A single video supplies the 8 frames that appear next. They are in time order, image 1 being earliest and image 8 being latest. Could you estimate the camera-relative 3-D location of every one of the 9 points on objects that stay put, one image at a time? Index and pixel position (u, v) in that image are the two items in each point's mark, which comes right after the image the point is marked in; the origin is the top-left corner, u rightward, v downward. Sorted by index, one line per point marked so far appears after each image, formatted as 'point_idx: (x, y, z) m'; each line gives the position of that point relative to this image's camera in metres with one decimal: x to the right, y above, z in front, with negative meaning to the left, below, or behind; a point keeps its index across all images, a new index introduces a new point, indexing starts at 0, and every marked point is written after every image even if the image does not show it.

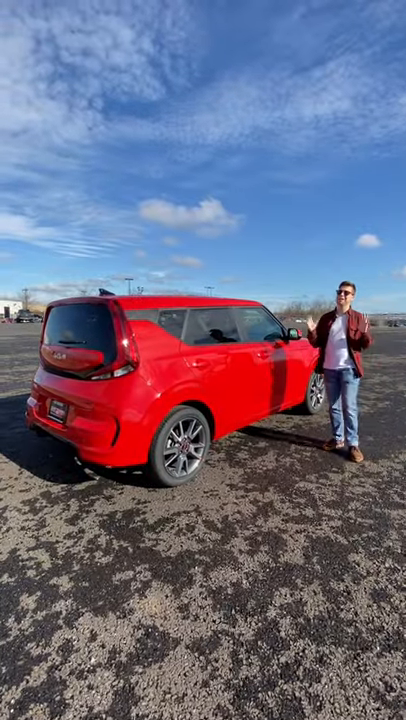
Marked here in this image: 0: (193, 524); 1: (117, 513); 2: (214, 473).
0: (-0.1, -1.6, +3.3) m
1: (-0.9, -1.6, +3.5) m
2: (+0.1, -1.4, +4.3) m
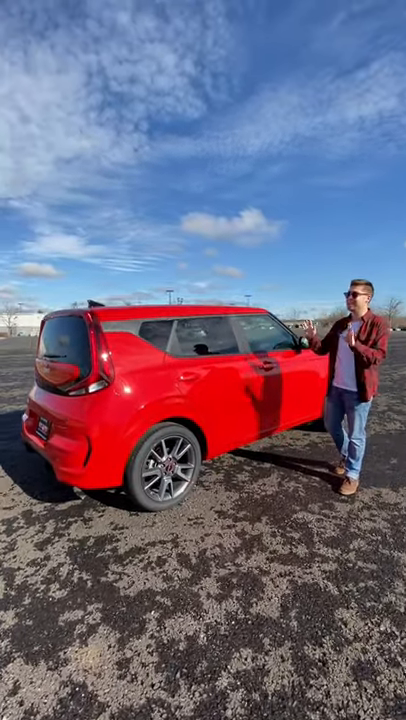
0: (-0.3, -1.7, +3.0) m
1: (-1.1, -1.7, +3.3) m
2: (0.0, -1.6, +4.0) m
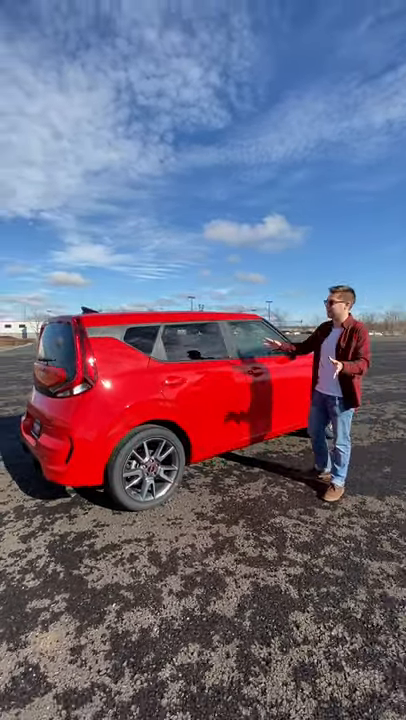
0: (-0.6, -1.8, +3.1) m
1: (-1.3, -1.7, +3.4) m
2: (-0.2, -1.6, +4.1) m
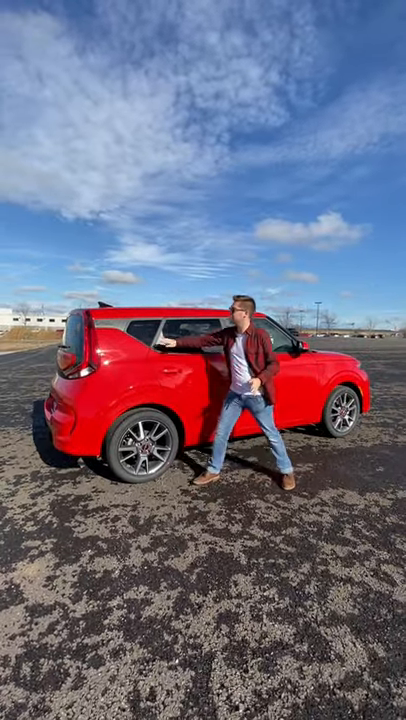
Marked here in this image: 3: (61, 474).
0: (-0.9, -1.6, +3.6) m
1: (-1.5, -1.6, +4.0) m
2: (-0.3, -1.5, +4.5) m
3: (-1.9, -1.5, +4.6) m
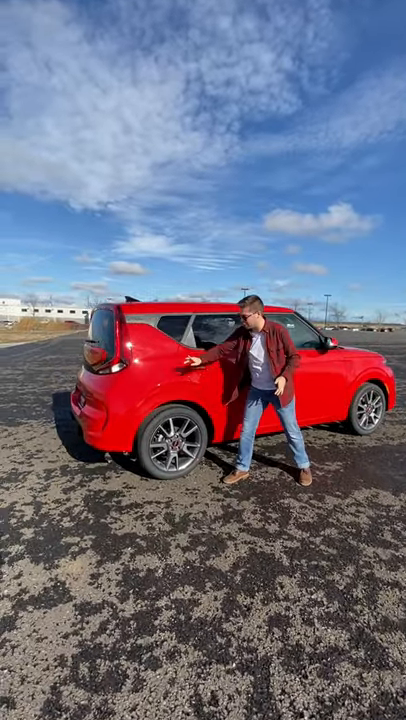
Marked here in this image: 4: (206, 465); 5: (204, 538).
0: (-0.5, -1.6, +3.6) m
1: (-1.2, -1.5, +4.0) m
2: (+0.1, -1.5, +4.4) m
3: (-1.5, -1.4, +4.6) m
4: (0.0, -1.4, +4.7) m
5: (0.0, -1.7, +3.2) m
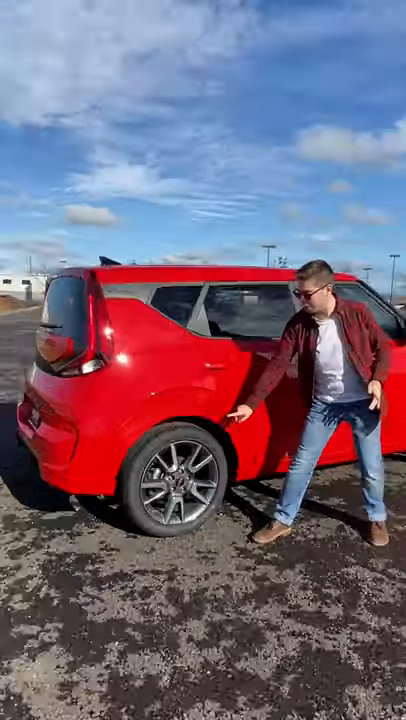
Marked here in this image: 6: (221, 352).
0: (-0.4, -1.7, +2.7) m
1: (-1.0, -1.7, +3.1) m
2: (+0.2, -1.8, +3.5) m
3: (-1.4, -1.8, +3.7) m
4: (+0.2, -1.8, +3.8) m
5: (+0.1, -1.7, +2.3) m
6: (+0.2, +0.1, +3.2) m
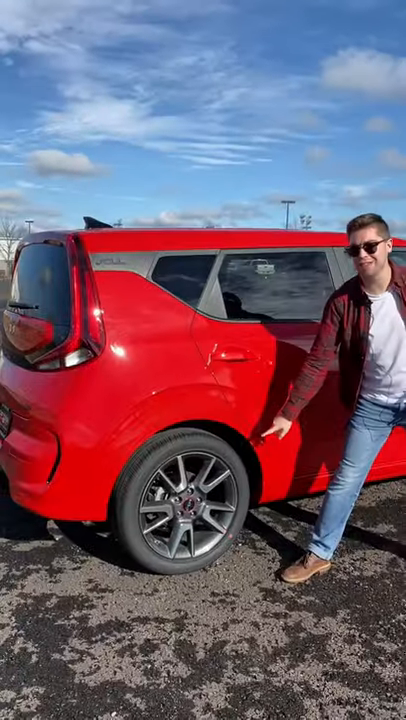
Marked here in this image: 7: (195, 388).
0: (-0.3, -1.6, +2.0) m
1: (-0.9, -1.7, +2.5) m
2: (+0.3, -1.7, +2.9) m
3: (-1.3, -1.8, +3.0) m
4: (+0.3, -1.8, +3.1) m
5: (+0.3, -1.6, +1.6) m
6: (+0.3, +0.1, +2.8) m
7: (-0.1, -0.2, +2.6) m
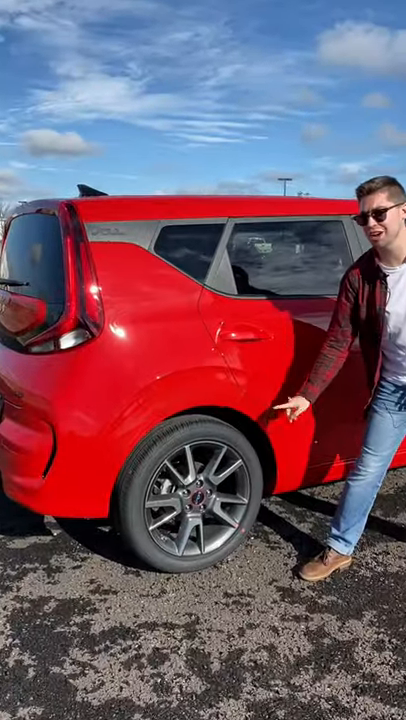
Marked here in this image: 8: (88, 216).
0: (-0.2, -1.5, +1.9) m
1: (-0.8, -1.6, +2.3) m
2: (+0.4, -1.6, +2.7) m
3: (-1.2, -1.6, +2.9) m
4: (+0.4, -1.6, +3.0) m
5: (+0.3, -1.5, +1.5) m
6: (+0.3, +0.2, +2.5) m
7: (0.0, -0.1, +2.4) m
8: (-0.8, +1.0, +2.4) m
